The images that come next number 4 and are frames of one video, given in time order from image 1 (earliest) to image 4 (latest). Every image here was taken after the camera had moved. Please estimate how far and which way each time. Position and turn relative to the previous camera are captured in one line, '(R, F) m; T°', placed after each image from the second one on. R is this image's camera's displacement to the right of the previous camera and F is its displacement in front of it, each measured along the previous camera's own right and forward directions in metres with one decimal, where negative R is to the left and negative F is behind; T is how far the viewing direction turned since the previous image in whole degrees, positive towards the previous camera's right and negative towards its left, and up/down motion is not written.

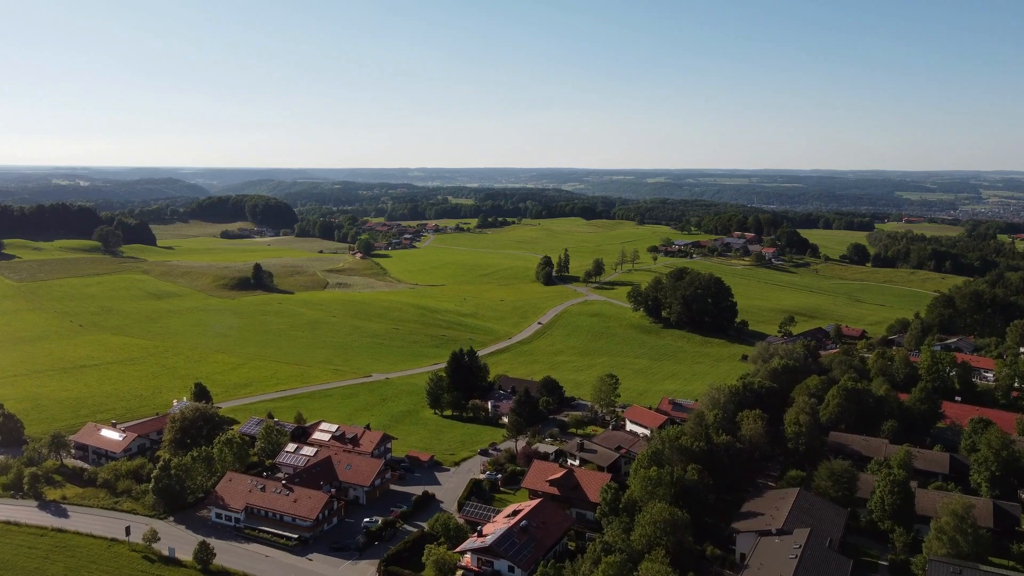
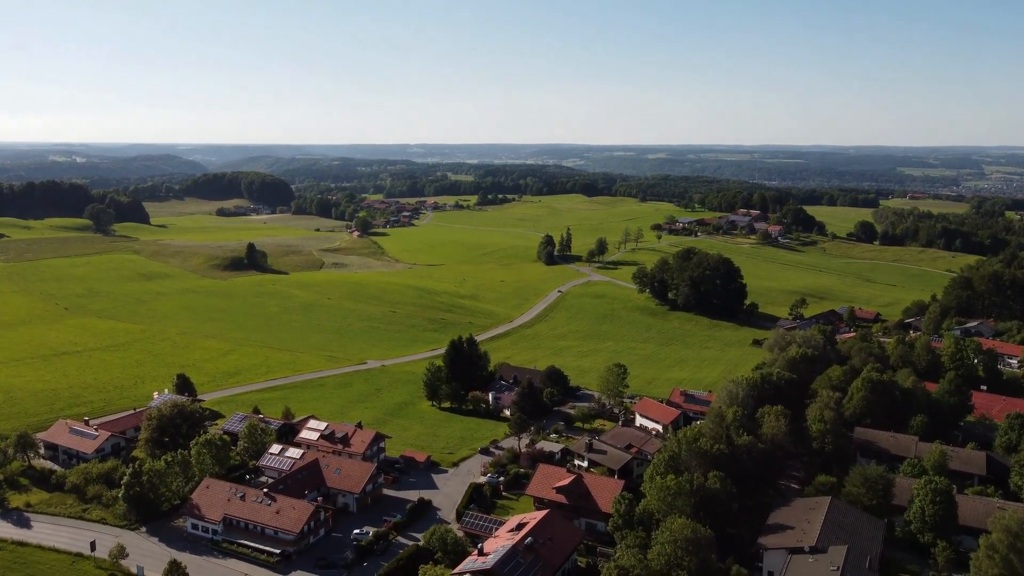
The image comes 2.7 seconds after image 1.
(-0.2, +3.0) m; 0°
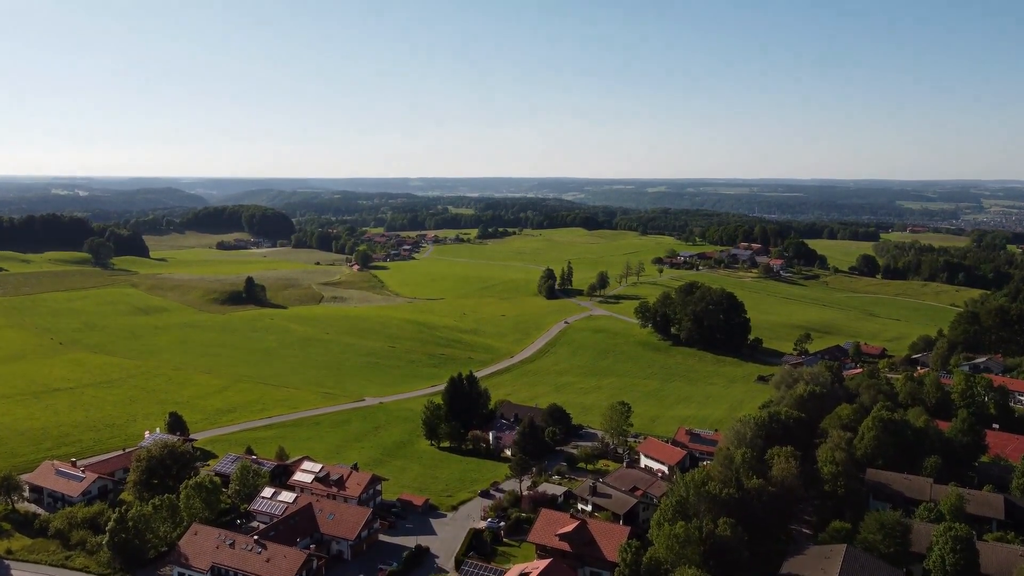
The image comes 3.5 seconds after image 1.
(0.0, +0.7) m; 0°
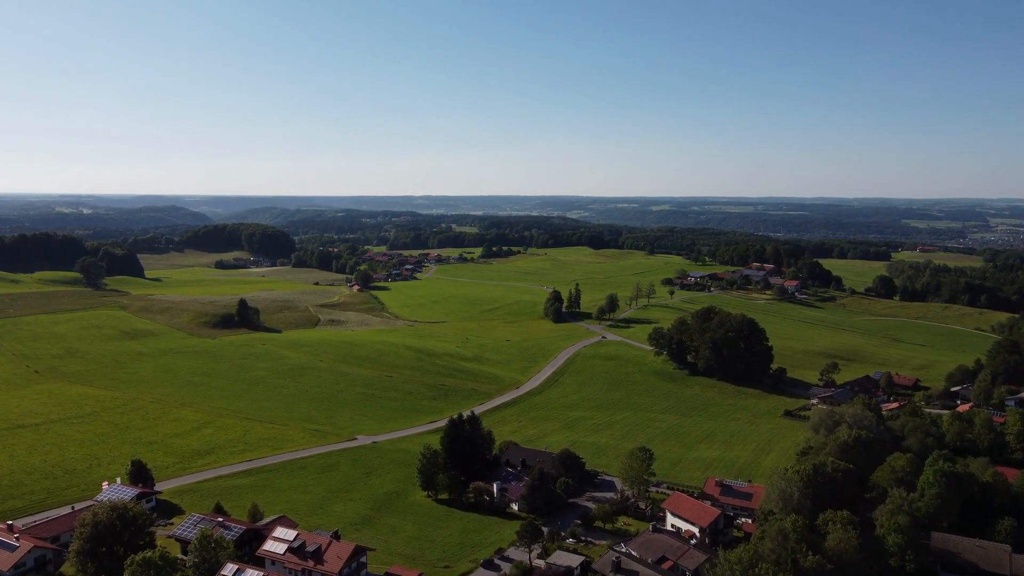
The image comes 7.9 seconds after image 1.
(-0.2, +4.6) m; 0°
